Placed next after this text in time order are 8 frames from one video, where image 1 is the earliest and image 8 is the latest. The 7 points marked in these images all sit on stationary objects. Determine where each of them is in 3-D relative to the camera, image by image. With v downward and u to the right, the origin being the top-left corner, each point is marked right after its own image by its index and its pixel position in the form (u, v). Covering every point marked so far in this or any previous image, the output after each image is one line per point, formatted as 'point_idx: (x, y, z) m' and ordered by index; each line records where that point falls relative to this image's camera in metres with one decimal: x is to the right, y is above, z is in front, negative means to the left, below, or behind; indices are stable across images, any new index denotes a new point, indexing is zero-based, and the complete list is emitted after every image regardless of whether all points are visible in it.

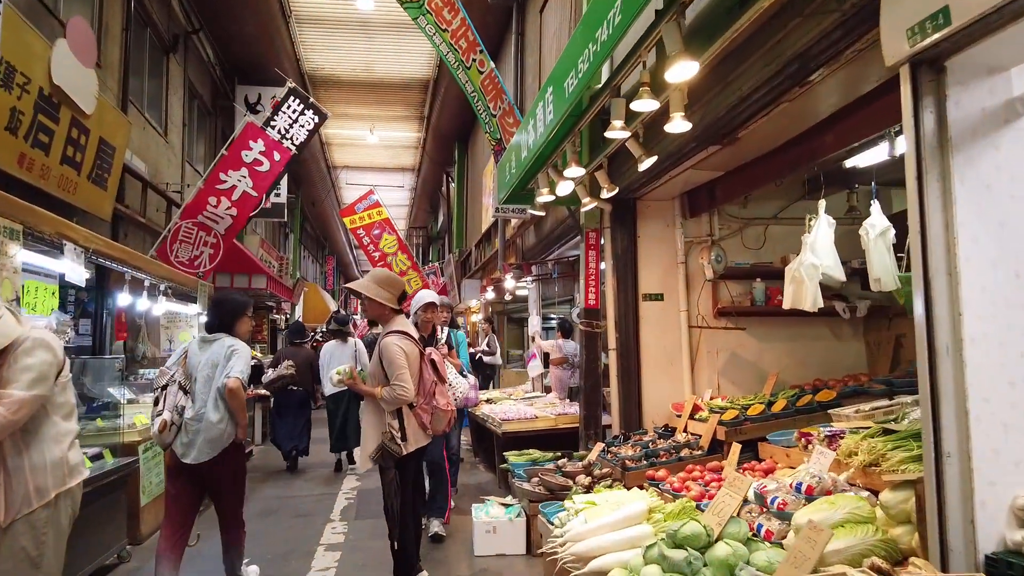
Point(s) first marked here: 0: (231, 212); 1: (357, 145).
0: (-3.1, +0.8, +8.4) m
1: (-3.9, +3.5, +19.1) m
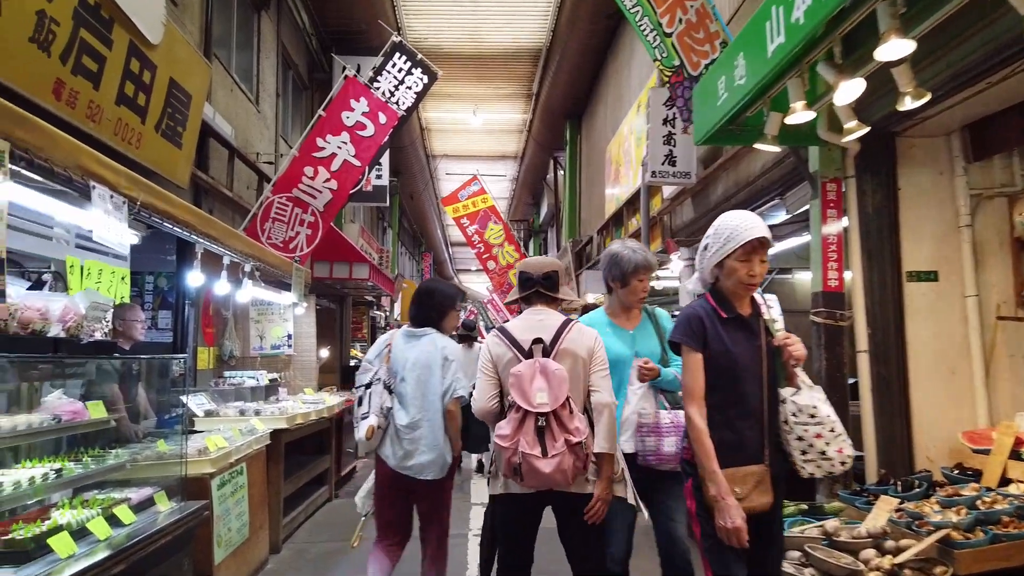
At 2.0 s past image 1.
0: (-1.7, +0.9, +7.0) m
1: (-1.3, +3.6, +17.8) m
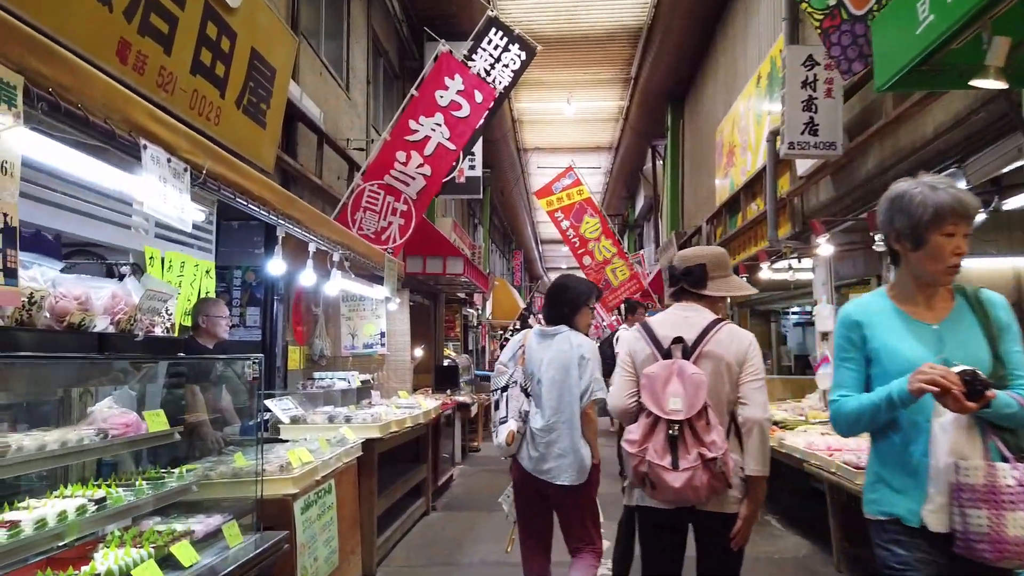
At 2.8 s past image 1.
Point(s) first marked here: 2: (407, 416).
0: (-0.7, +1.0, +6.5) m
1: (+0.9, +3.7, +17.1) m
2: (-0.7, -0.8, +5.0) m
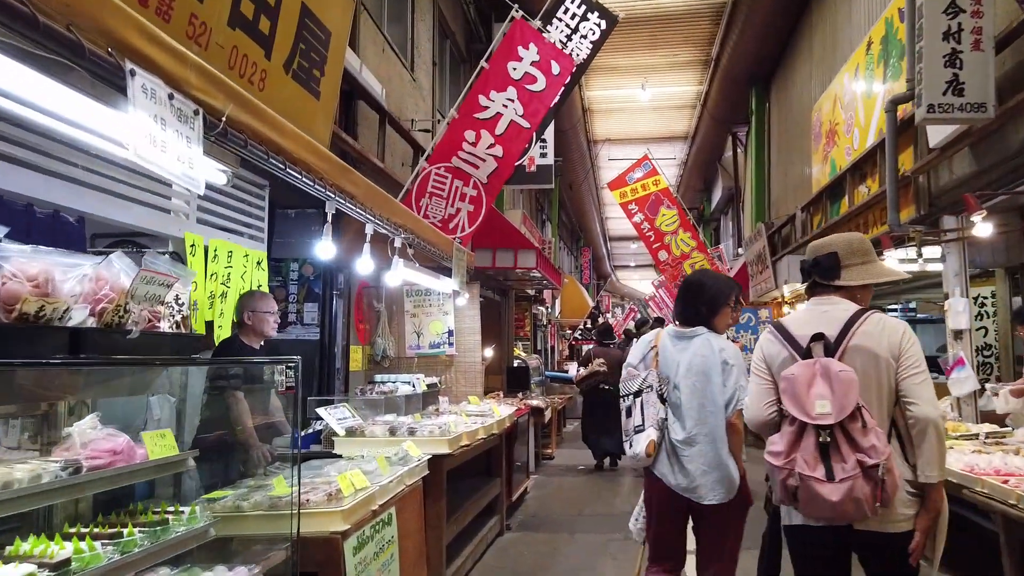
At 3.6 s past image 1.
0: (-0.1, +1.1, +5.9) m
1: (+2.4, +3.8, +16.3) m
2: (-0.2, -0.8, +4.3) m
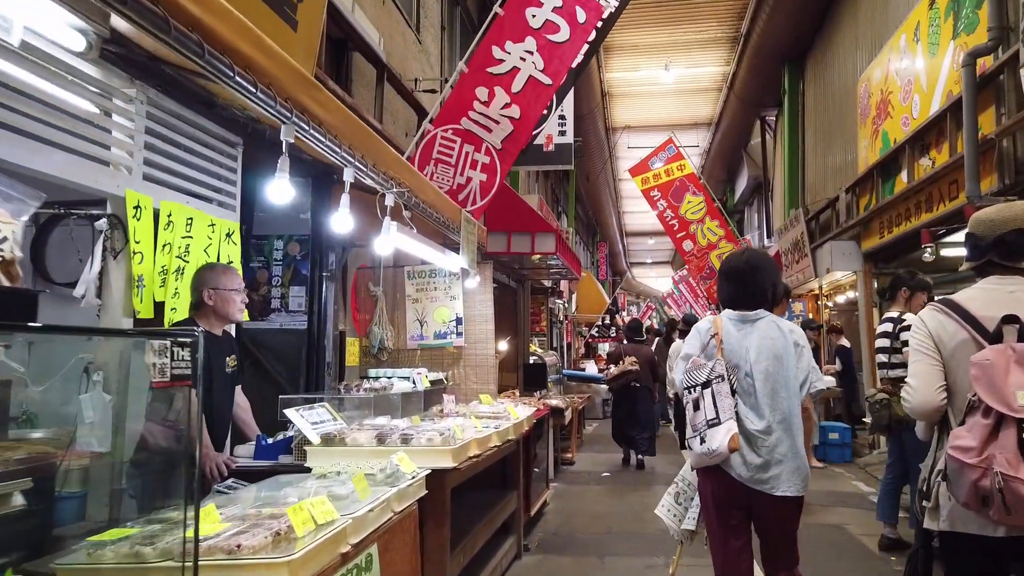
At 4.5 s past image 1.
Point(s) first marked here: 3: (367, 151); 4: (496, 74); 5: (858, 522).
0: (0.0, +1.2, +5.1) m
1: (+2.7, +3.9, +15.5) m
2: (-0.1, -0.7, +3.5) m
3: (-0.5, +0.5, +2.9) m
4: (-0.1, +1.4, +5.1) m
5: (+2.4, -1.6, +5.3) m
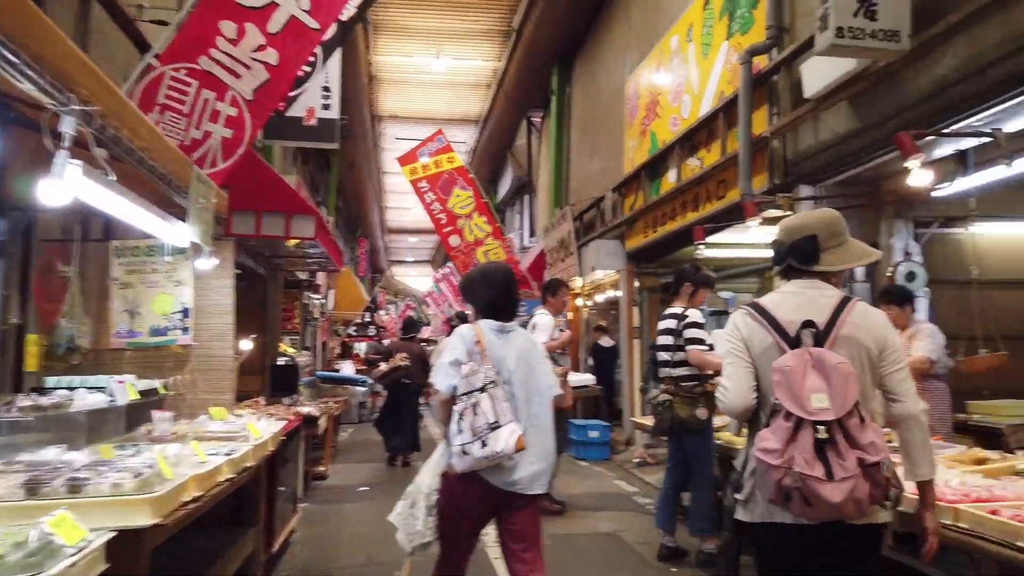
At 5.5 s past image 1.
0: (-1.3, +1.2, +4.1) m
1: (-2.0, +4.0, +14.9) m
2: (-1.0, -0.6, +2.6) m
3: (-1.1, +0.6, +1.9) m
4: (-1.4, +1.5, +4.1) m
5: (+0.8, -1.6, +5.1) m
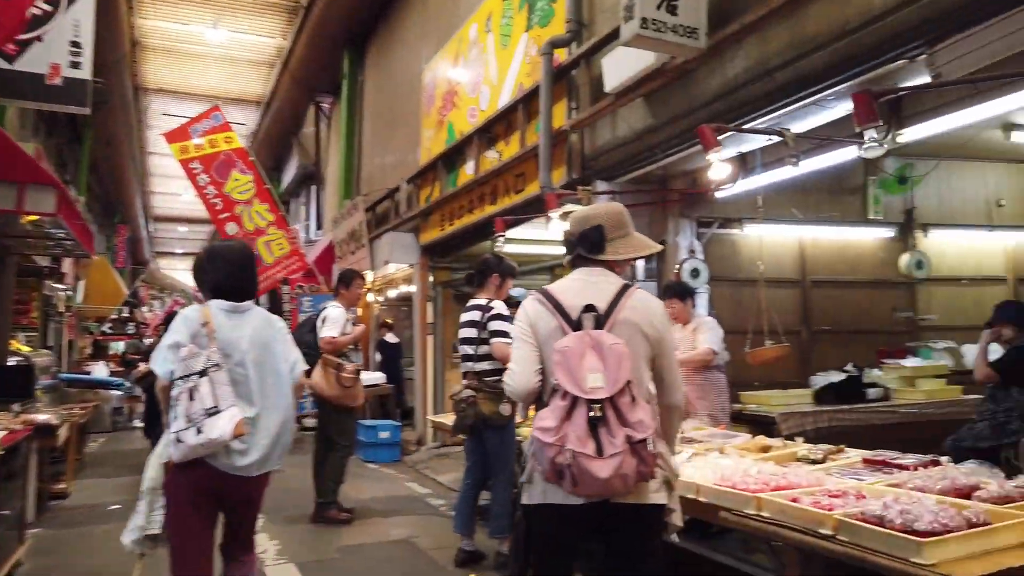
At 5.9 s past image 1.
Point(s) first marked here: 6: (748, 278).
0: (-2.3, +1.3, +3.3) m
1: (-5.8, +4.1, +13.5) m
2: (-1.6, -0.5, +2.0) m
3: (-1.5, +0.6, +1.2) m
4: (-2.4, +1.6, +3.3) m
5: (-0.6, -1.5, +4.8) m
6: (+1.7, +0.1, +5.5) m
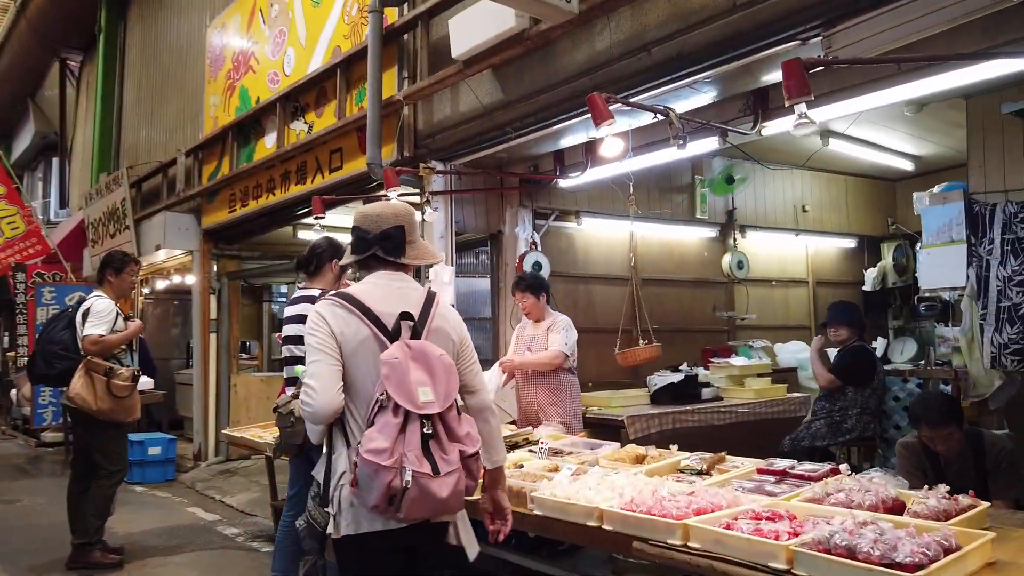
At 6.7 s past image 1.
0: (-2.7, +1.4, +2.0) m
1: (-8.9, +4.3, +10.8) m
2: (-1.6, -0.4, +0.9) m
3: (-1.3, +0.7, +0.2) m
4: (-2.7, +1.7, +2.0) m
5: (-1.5, -1.5, +4.0) m
6: (+0.5, +0.1, +5.3) m
